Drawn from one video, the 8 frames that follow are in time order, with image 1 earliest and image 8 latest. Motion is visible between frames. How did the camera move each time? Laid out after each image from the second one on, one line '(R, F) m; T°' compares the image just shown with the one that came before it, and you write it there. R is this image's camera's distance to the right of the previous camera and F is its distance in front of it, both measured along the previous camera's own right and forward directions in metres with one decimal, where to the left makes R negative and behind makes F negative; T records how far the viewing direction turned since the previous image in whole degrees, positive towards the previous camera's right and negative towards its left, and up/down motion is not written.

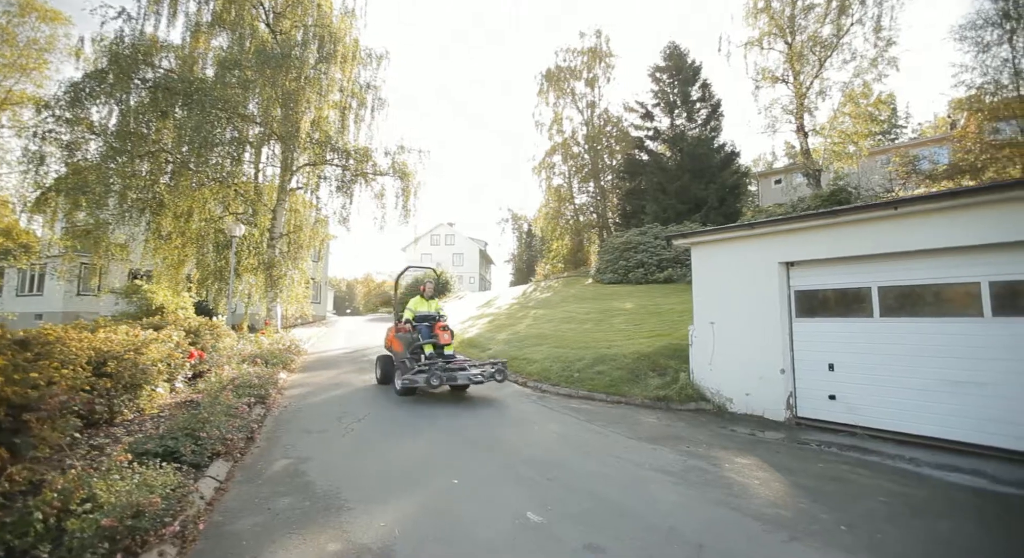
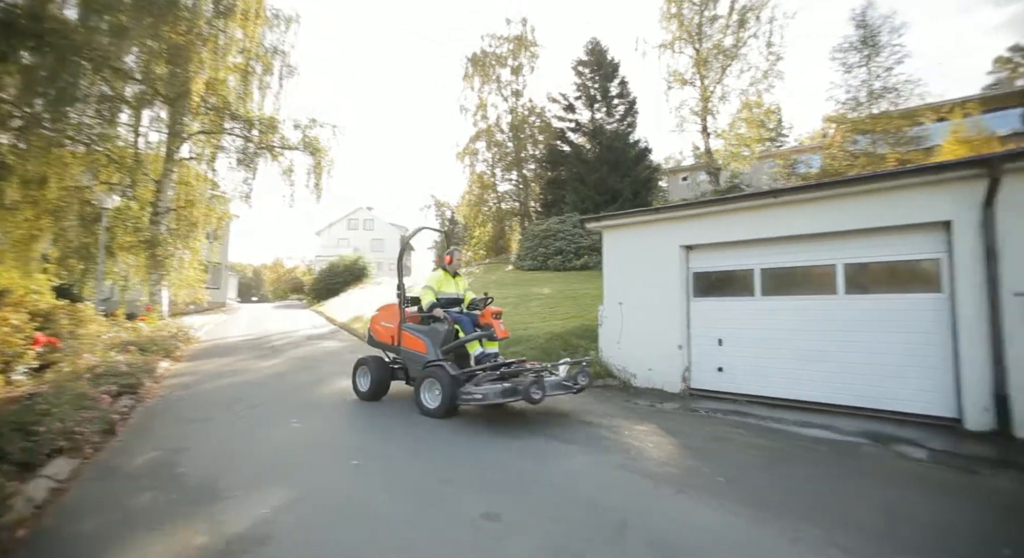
(+0.1, +0.1) m; +9°
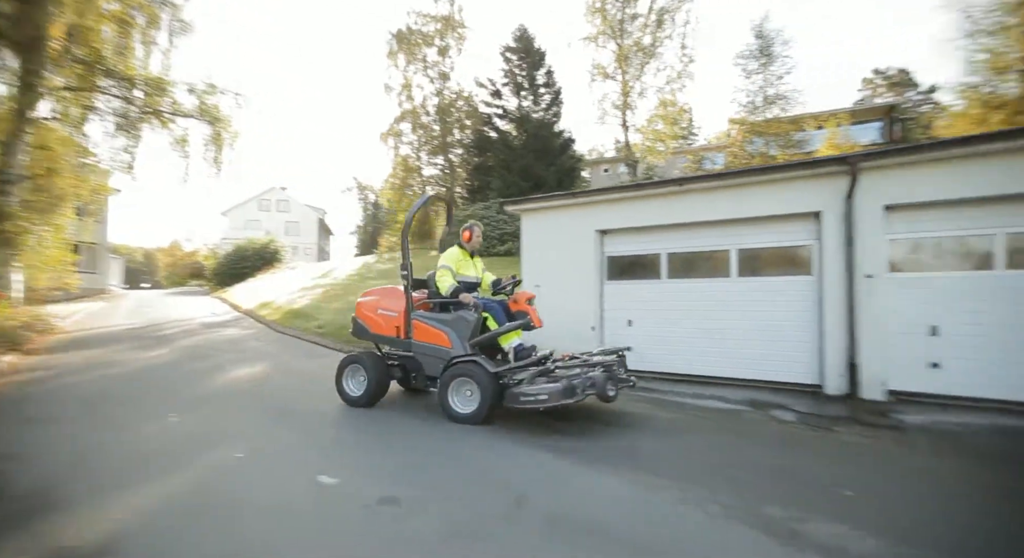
(+0.2, +0.2) m; +9°
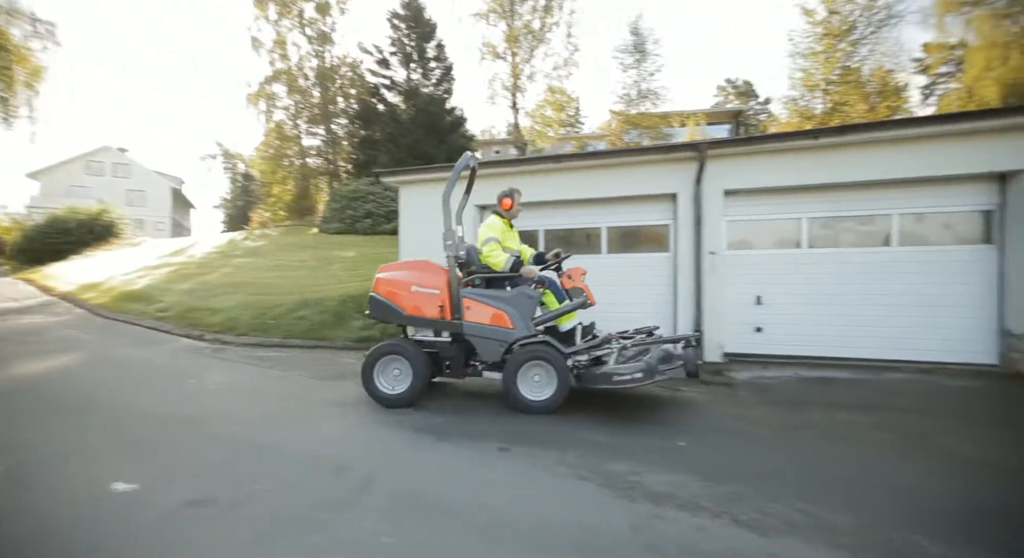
(+0.1, +0.6) m; +13°
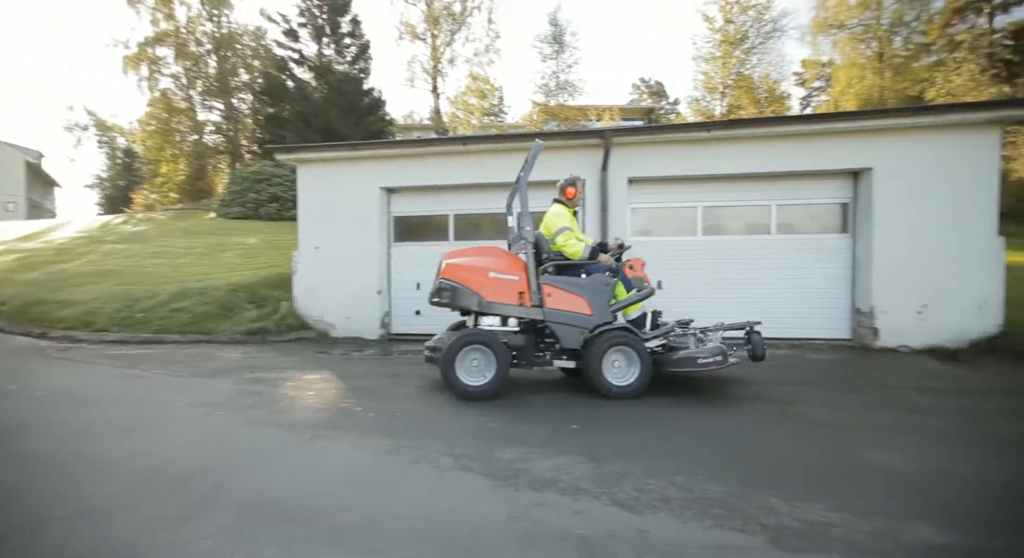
(+0.2, +0.1) m; +10°
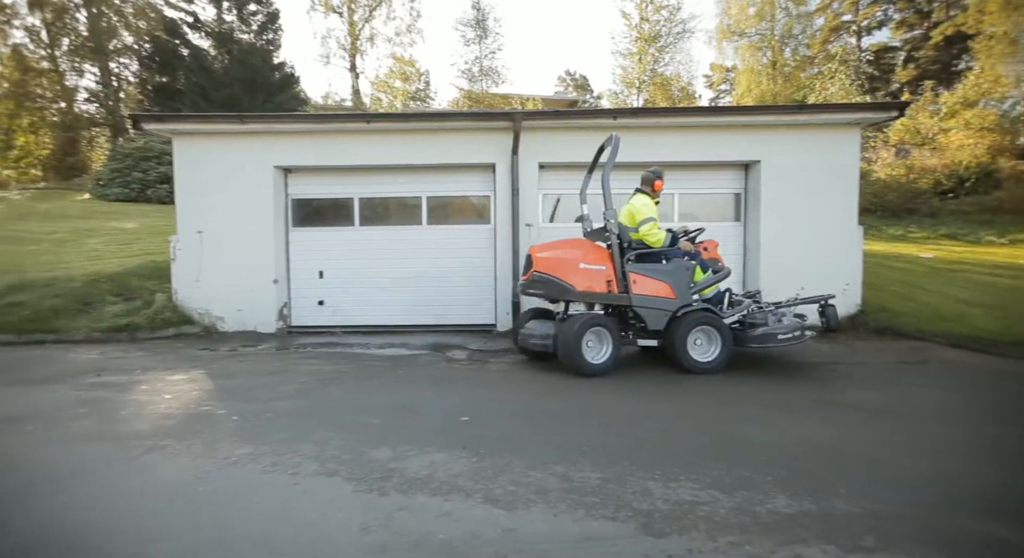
(+0.3, +0.2) m; +9°
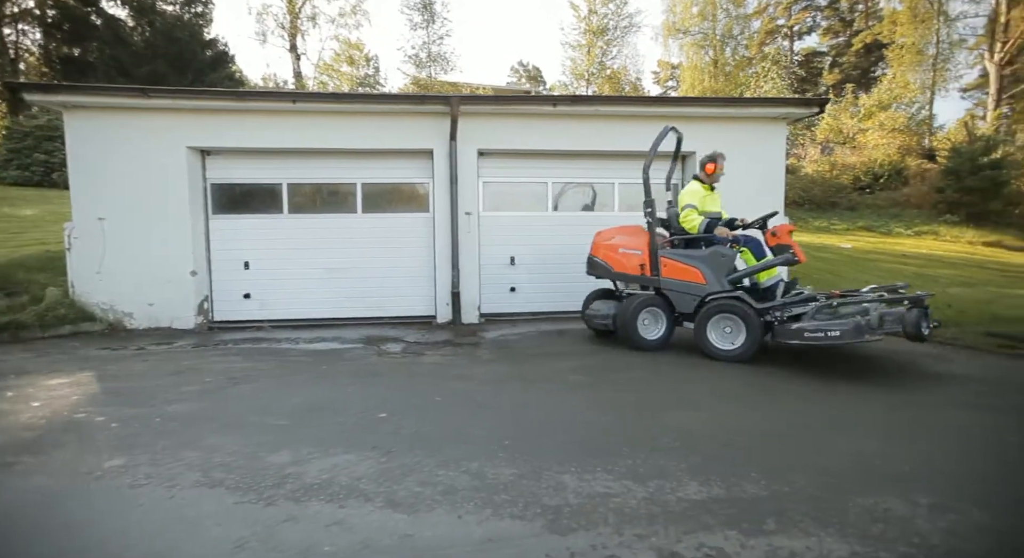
(+0.2, +0.1) m; +6°
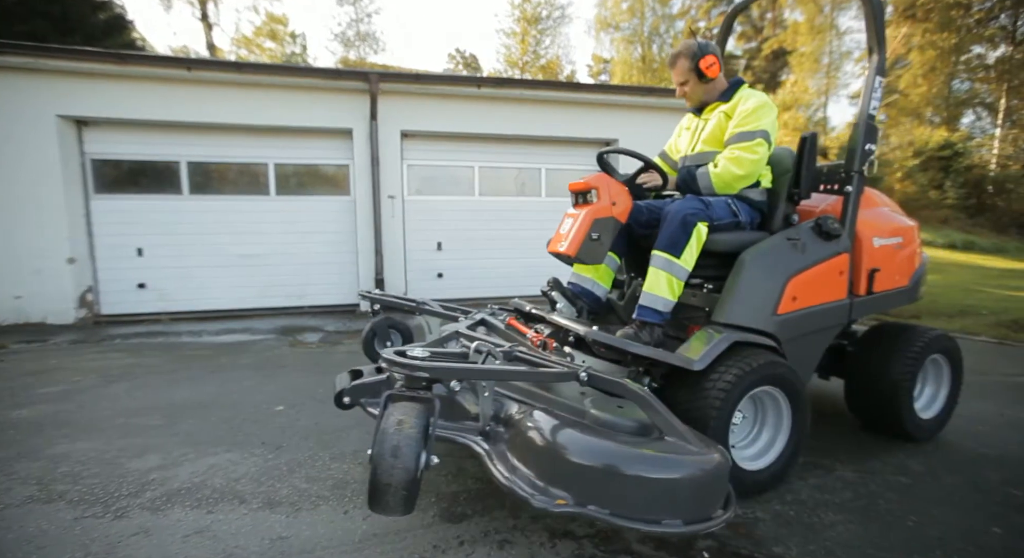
(+0.2, +0.1) m; +8°
